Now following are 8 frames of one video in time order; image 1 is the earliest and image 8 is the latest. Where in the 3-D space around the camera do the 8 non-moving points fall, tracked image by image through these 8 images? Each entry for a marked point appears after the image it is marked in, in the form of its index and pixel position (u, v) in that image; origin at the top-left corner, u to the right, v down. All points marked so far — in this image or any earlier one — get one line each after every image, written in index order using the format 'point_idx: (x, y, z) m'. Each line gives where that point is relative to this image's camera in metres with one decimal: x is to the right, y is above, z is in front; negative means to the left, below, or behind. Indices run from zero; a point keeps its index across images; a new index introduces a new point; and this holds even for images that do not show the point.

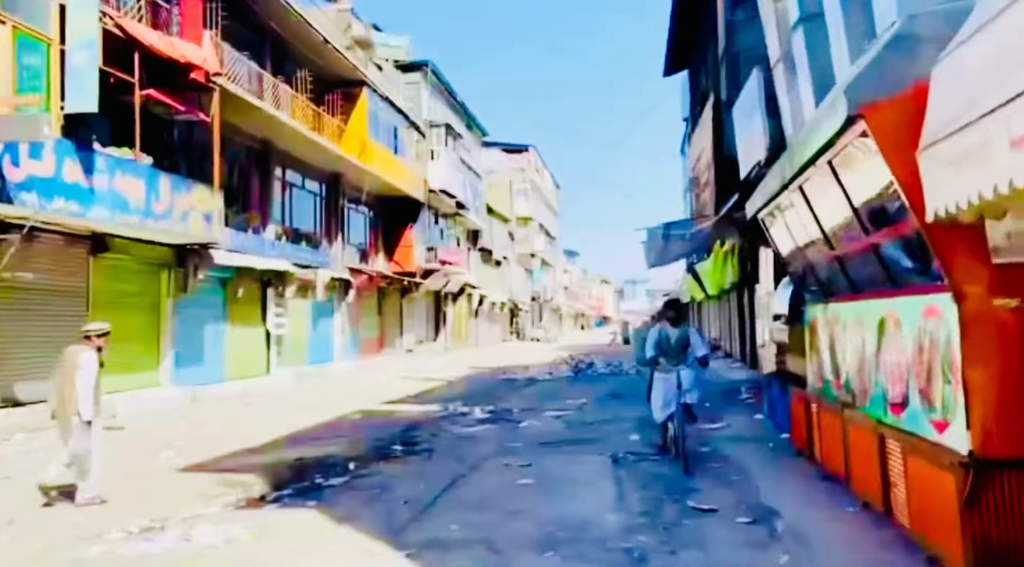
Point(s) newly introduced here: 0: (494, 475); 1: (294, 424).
0: (-0.2, -2.0, +9.0) m
1: (-3.6, -2.4, +14.6) m
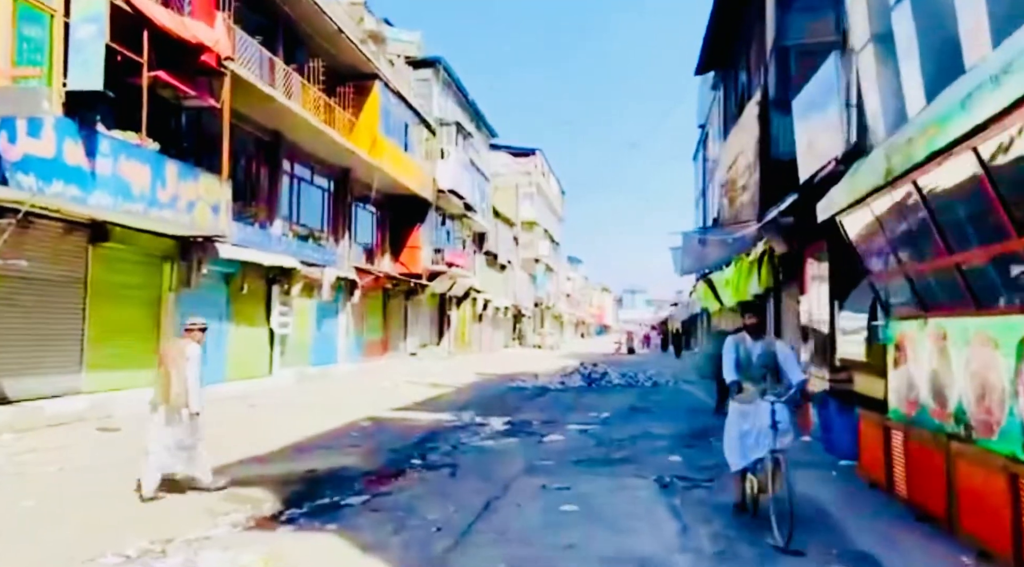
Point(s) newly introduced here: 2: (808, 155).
0: (+0.2, -2.0, +8.1) m
1: (-3.3, -2.3, +13.7) m
2: (+3.4, +1.5, +9.9) m
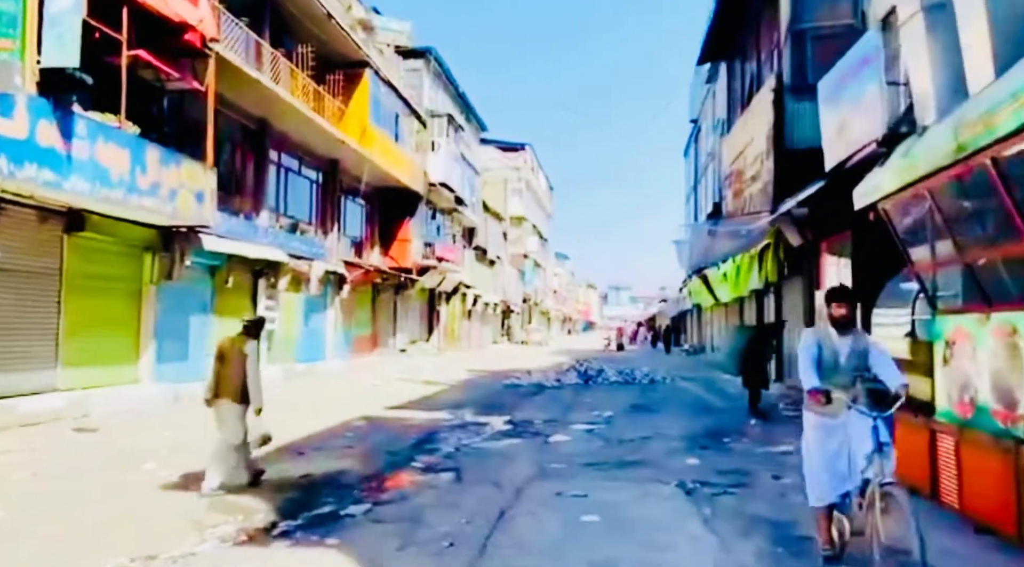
0: (+0.3, -1.9, +7.4) m
1: (-3.3, -2.2, +12.9) m
2: (+3.5, +1.6, +9.3) m
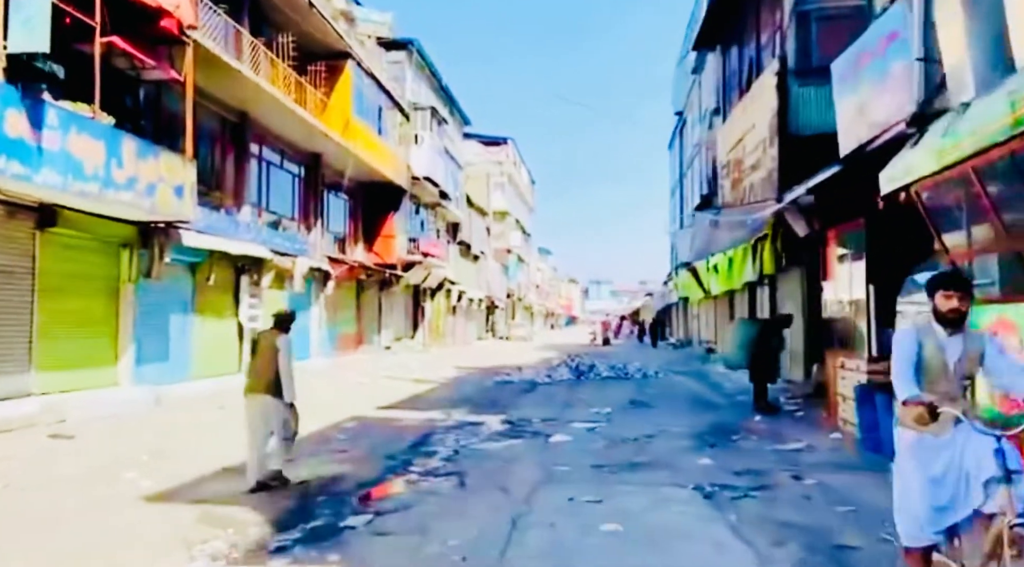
0: (+0.4, -1.9, +6.9) m
1: (-3.3, -2.2, +12.4) m
2: (+3.5, +1.7, +8.8) m
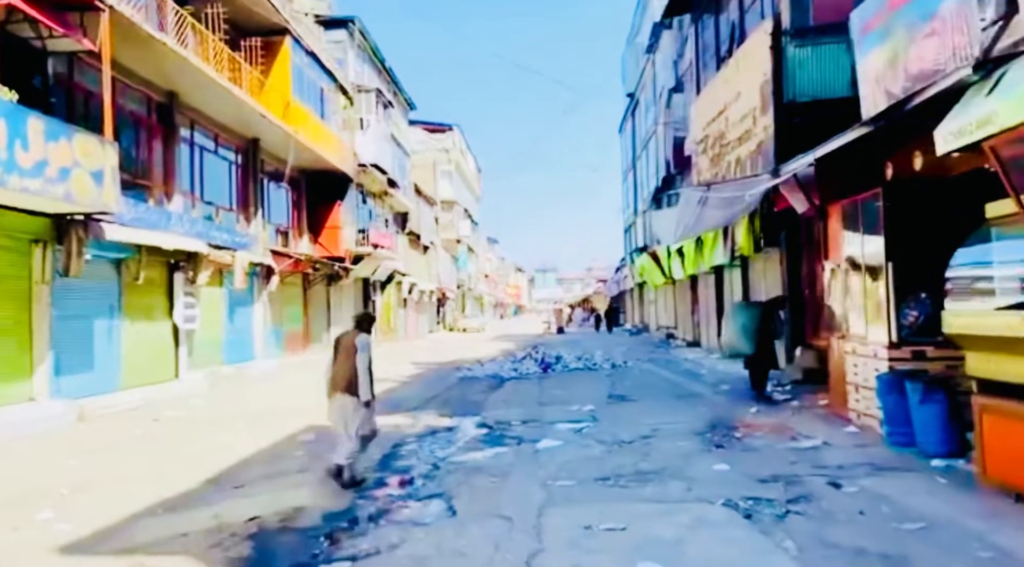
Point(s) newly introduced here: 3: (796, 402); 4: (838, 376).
0: (+0.5, -1.8, +5.7) m
1: (-3.6, -2.1, +10.9) m
2: (+3.4, +1.9, +7.7) m
3: (+4.1, -1.7, +12.6) m
4: (+4.1, -1.2, +11.0) m
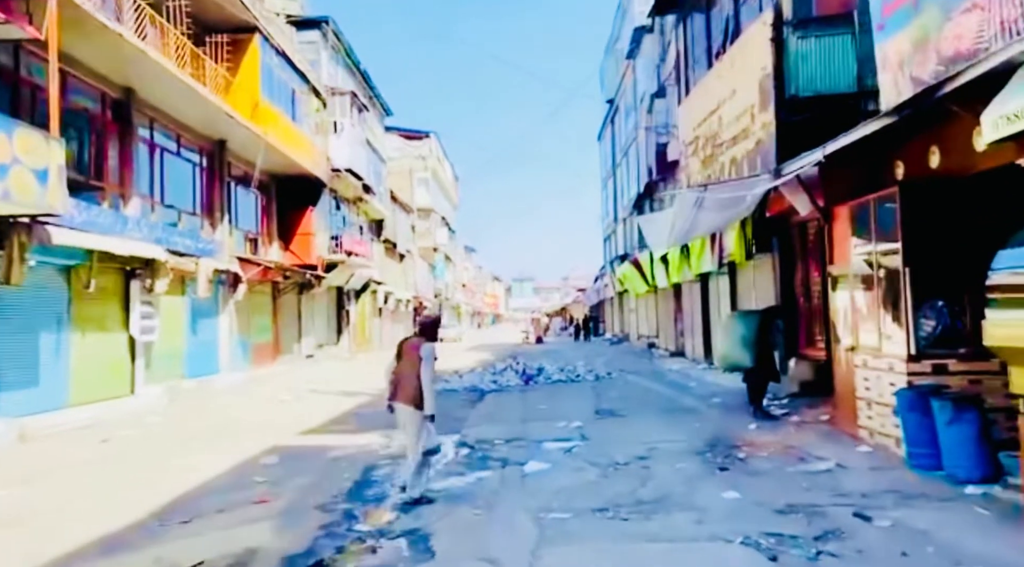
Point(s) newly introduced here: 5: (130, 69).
0: (+0.4, -1.8, +4.8) m
1: (-3.7, -2.2, +9.8) m
2: (+3.3, +1.8, +7.0) m
3: (+3.9, -1.8, +11.8) m
4: (+3.9, -1.2, +10.2) m
5: (-7.1, +4.0, +16.3) m
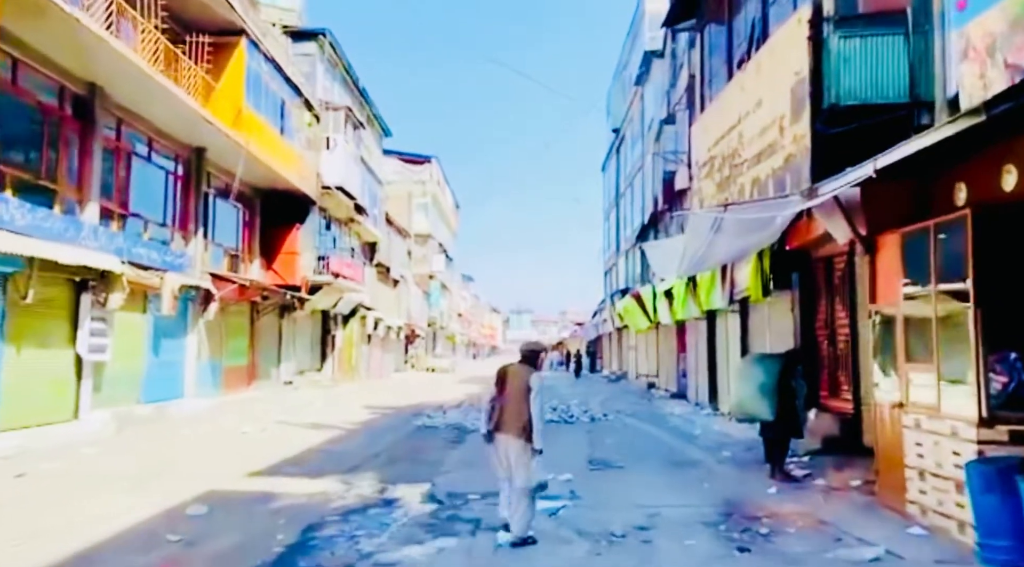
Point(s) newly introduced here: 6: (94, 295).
0: (+0.2, -1.9, +3.1) m
1: (-4.0, -2.3, +8.1) m
2: (+3.2, +1.6, +5.4) m
3: (+3.6, -2.3, +10.1) m
4: (+3.7, -1.7, +8.5) m
5: (-7.1, +3.8, +14.8) m
6: (-7.5, -0.2, +15.6) m
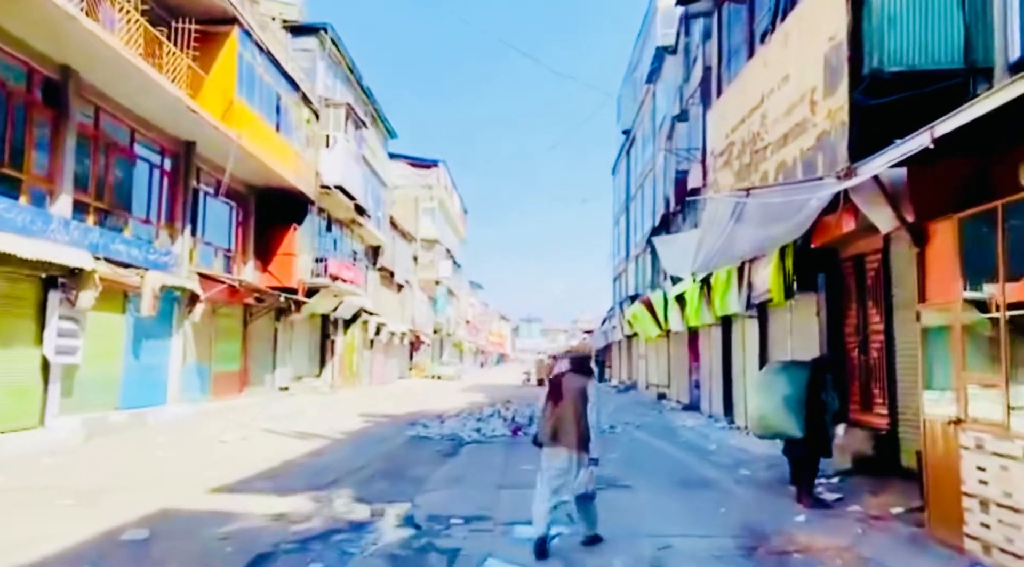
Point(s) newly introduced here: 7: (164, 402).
0: (0.0, -1.8, +1.9) m
1: (-4.1, -2.2, +7.0) m
2: (+3.0, +1.6, +4.2) m
3: (+3.5, -2.3, +8.9) m
4: (+3.6, -1.6, +7.3) m
5: (-7.1, +3.8, +13.7) m
6: (-7.5, -0.1, +14.5) m
7: (-7.6, -2.6, +19.2) m
